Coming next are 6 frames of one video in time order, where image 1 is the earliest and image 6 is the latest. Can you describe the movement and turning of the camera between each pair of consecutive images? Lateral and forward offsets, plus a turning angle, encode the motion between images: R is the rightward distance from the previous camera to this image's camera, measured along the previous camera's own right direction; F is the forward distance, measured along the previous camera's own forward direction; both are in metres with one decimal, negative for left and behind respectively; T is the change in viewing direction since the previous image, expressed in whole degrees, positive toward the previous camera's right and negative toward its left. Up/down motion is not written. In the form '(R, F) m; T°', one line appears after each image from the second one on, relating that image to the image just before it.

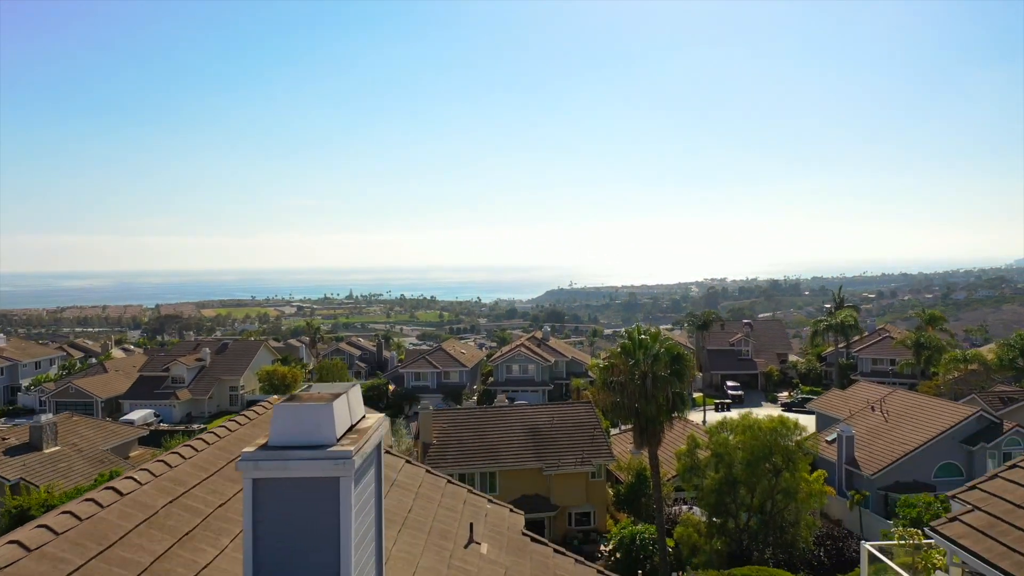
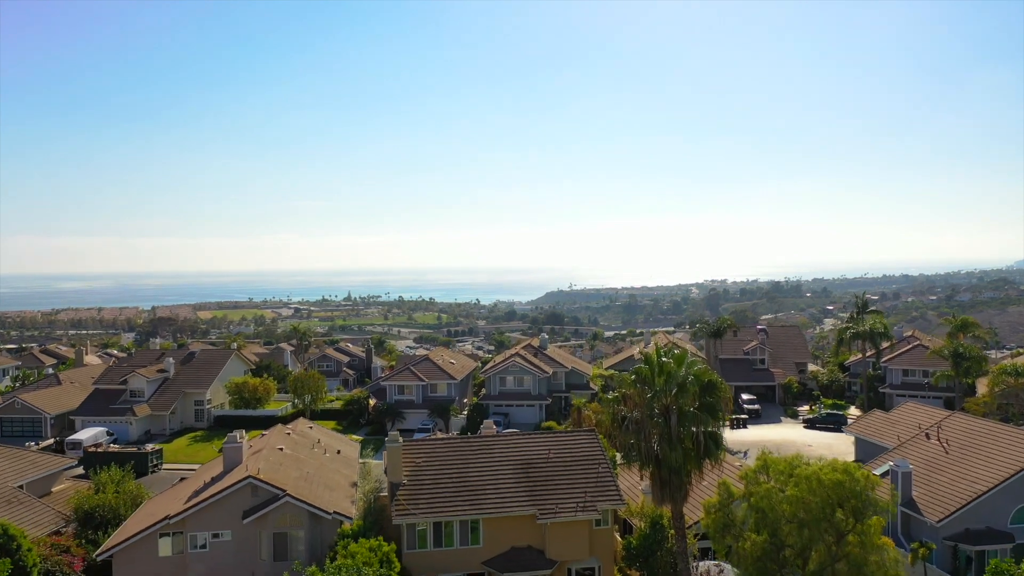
(+0.4, +3.8) m; 0°
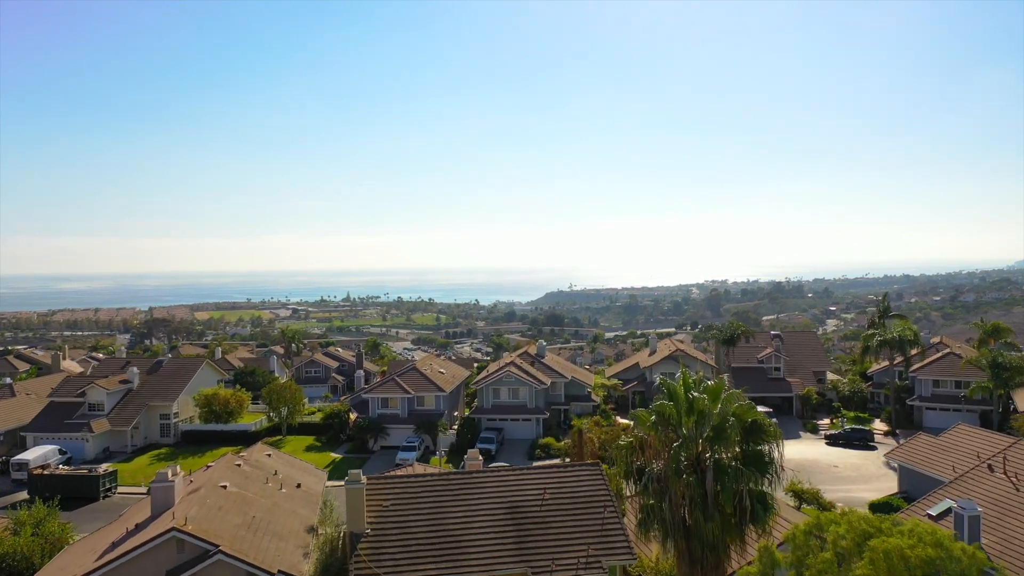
(+0.3, +3.2) m; 0°
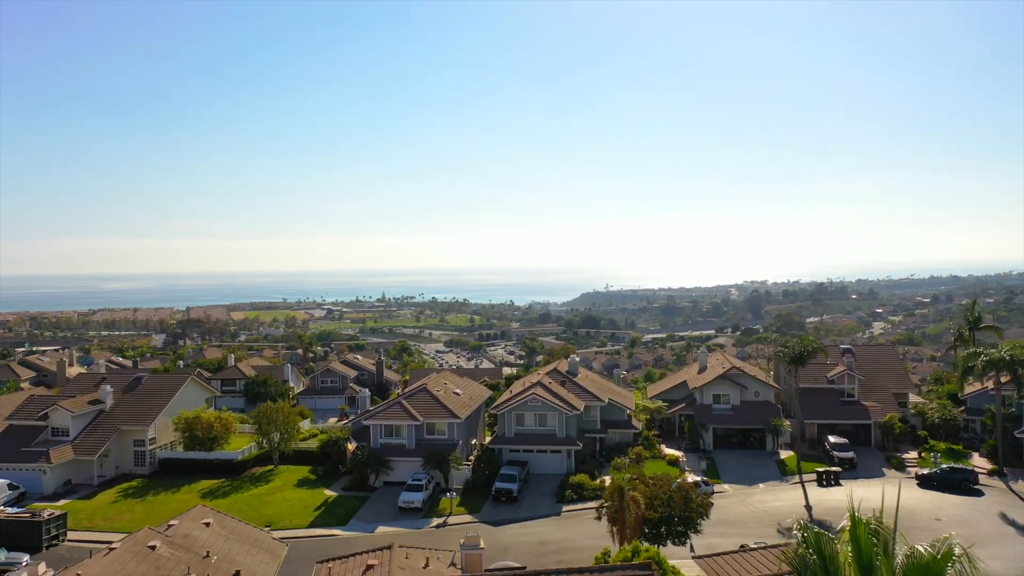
(+0.4, +5.3) m; -3°
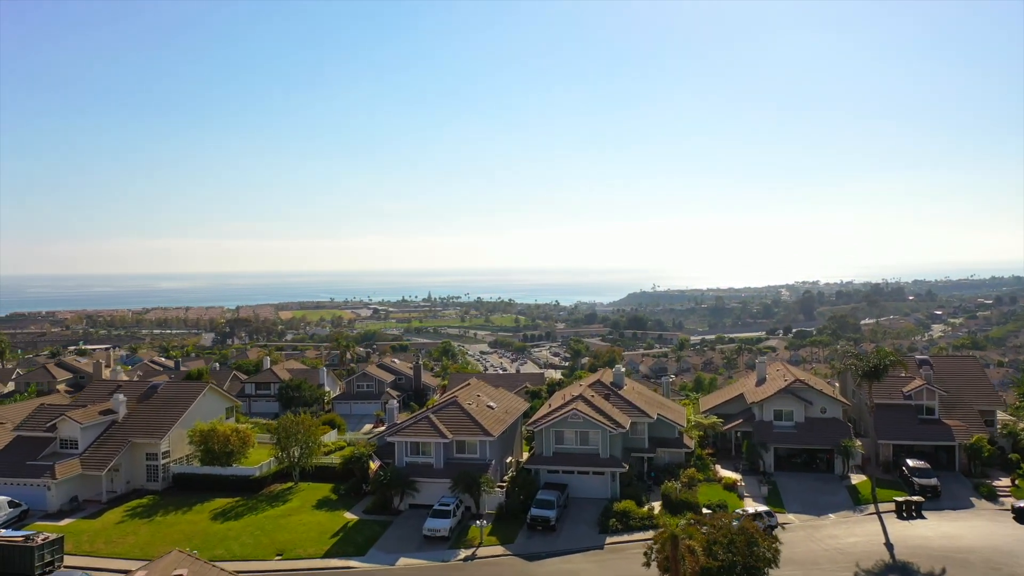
(+0.3, +3.0) m; -4°
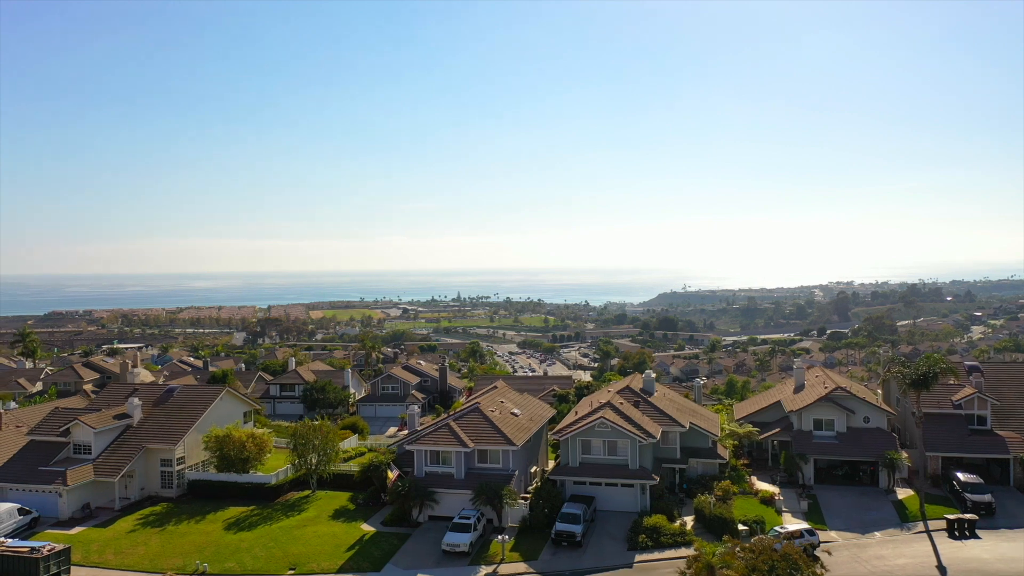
(+0.2, +1.4) m; -3°
